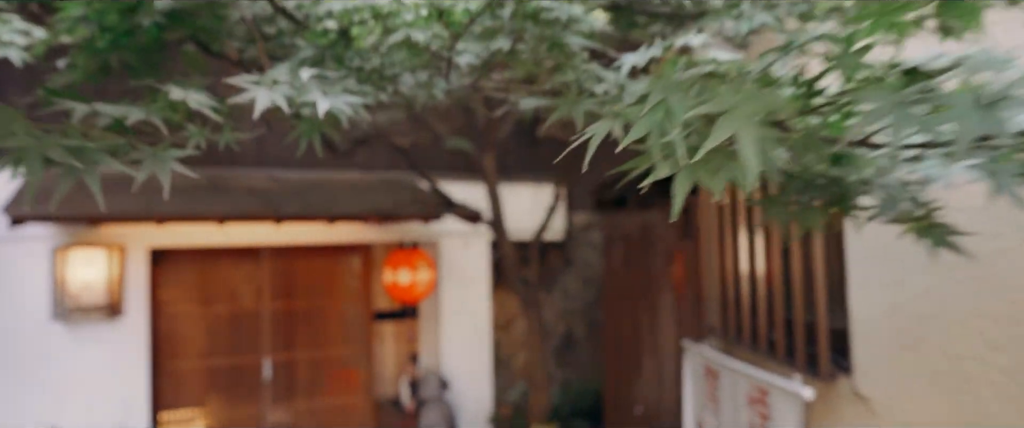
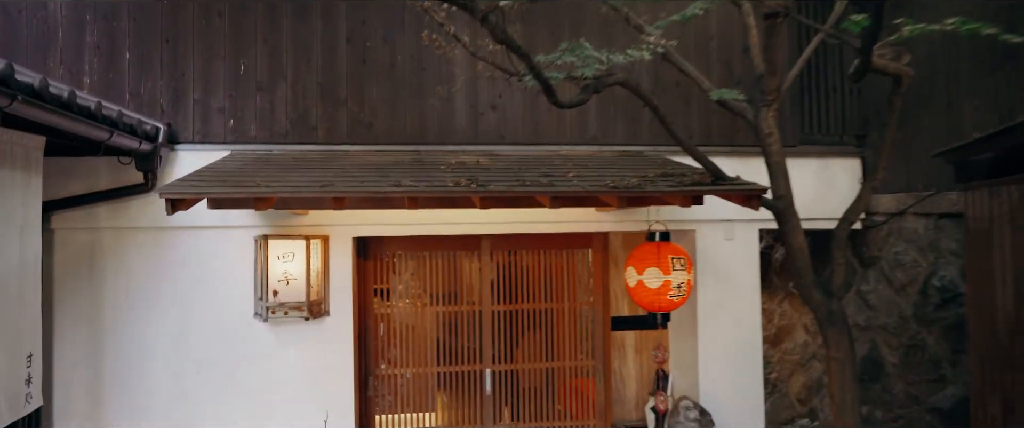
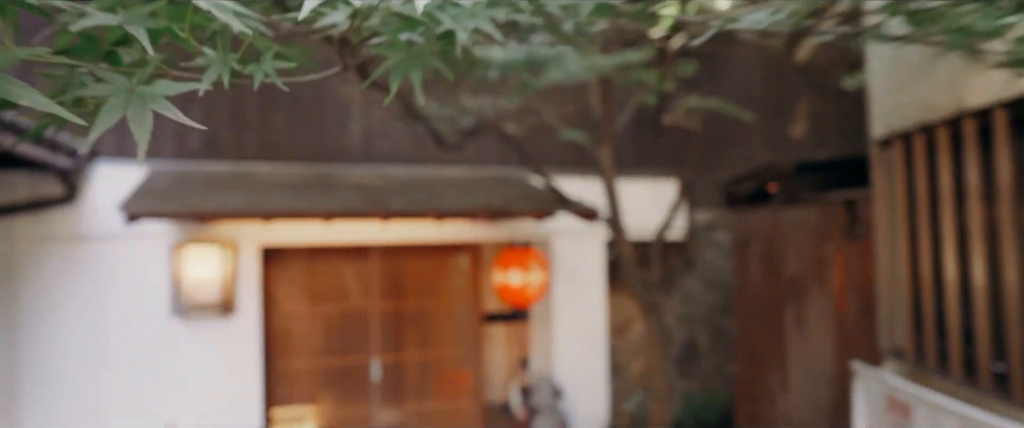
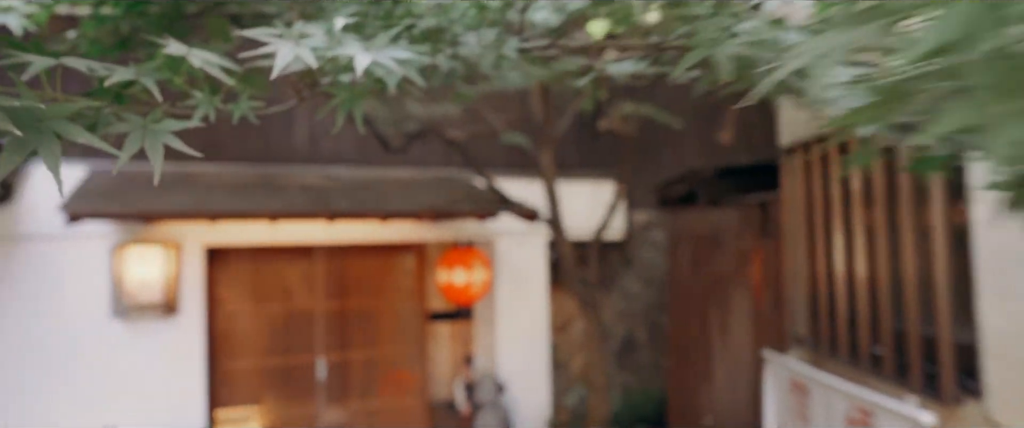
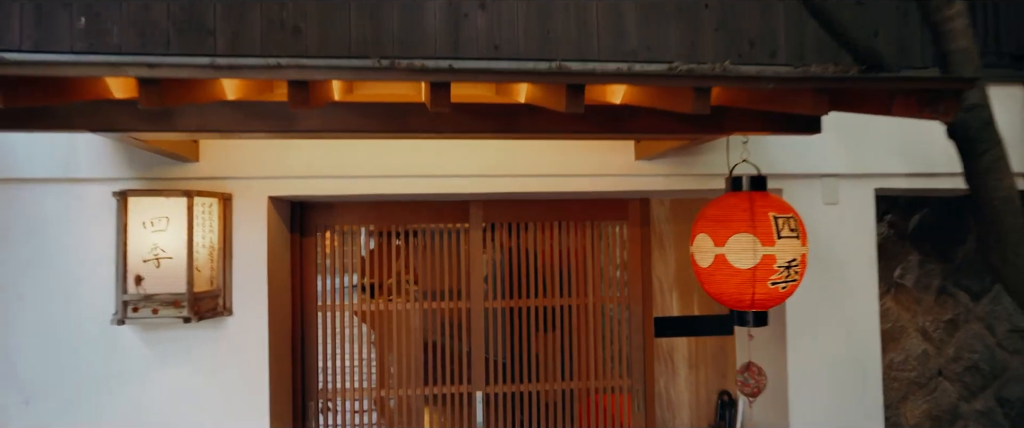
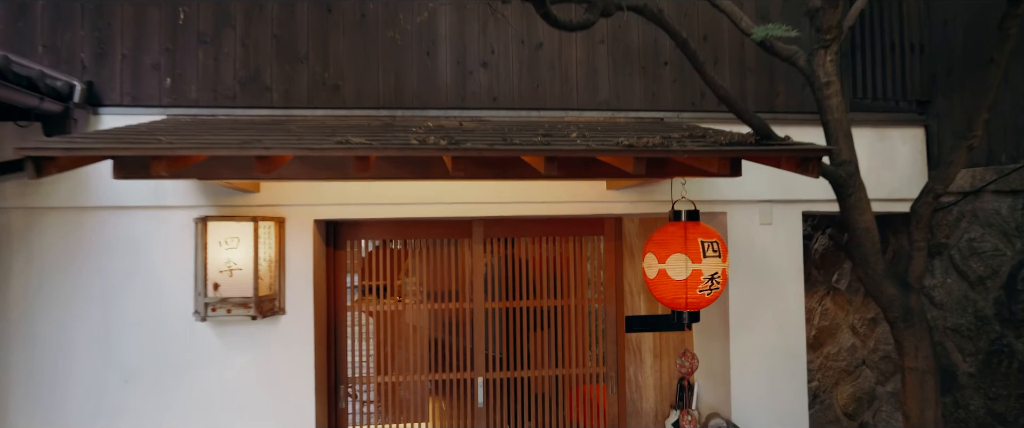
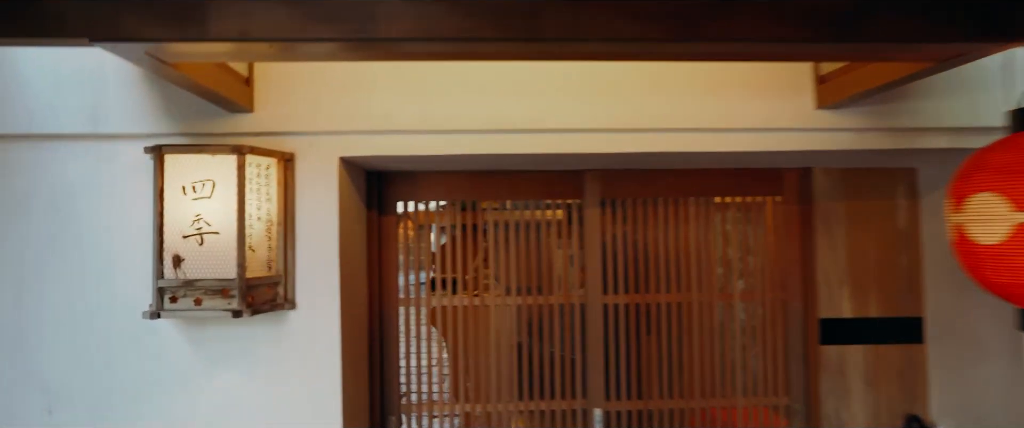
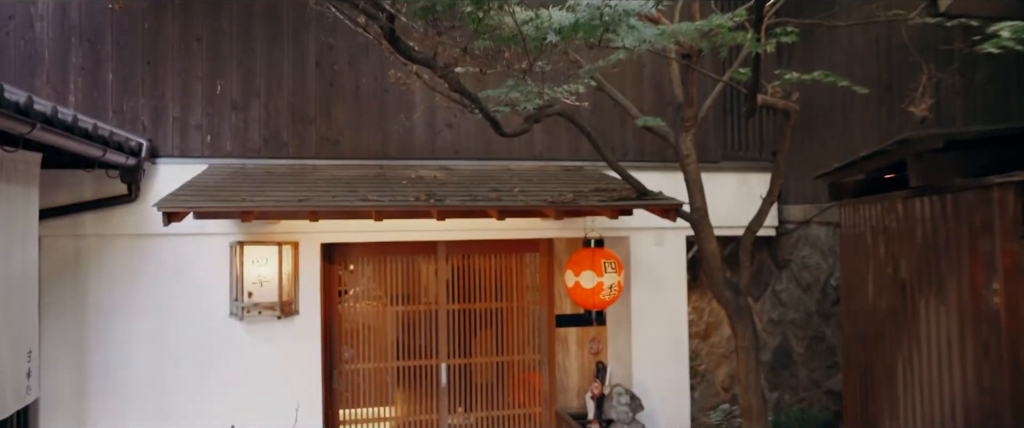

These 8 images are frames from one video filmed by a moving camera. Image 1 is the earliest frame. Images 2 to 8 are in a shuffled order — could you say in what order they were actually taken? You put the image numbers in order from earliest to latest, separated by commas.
4, 3, 8, 2, 6, 5, 7
